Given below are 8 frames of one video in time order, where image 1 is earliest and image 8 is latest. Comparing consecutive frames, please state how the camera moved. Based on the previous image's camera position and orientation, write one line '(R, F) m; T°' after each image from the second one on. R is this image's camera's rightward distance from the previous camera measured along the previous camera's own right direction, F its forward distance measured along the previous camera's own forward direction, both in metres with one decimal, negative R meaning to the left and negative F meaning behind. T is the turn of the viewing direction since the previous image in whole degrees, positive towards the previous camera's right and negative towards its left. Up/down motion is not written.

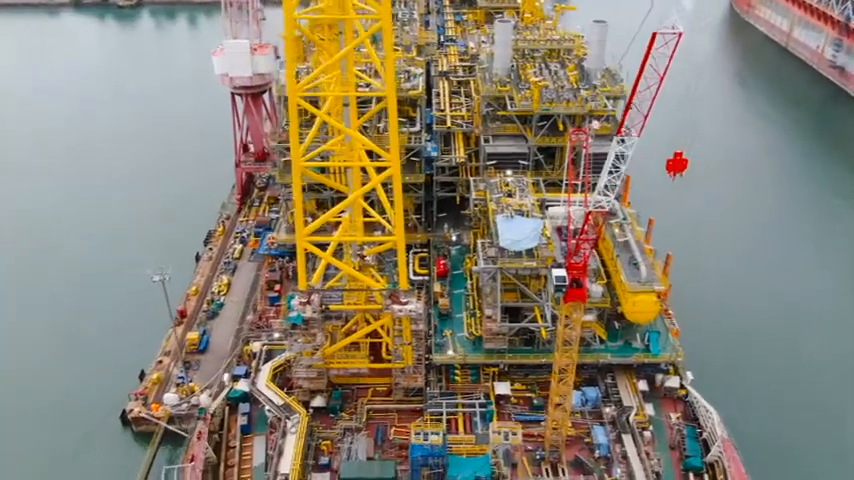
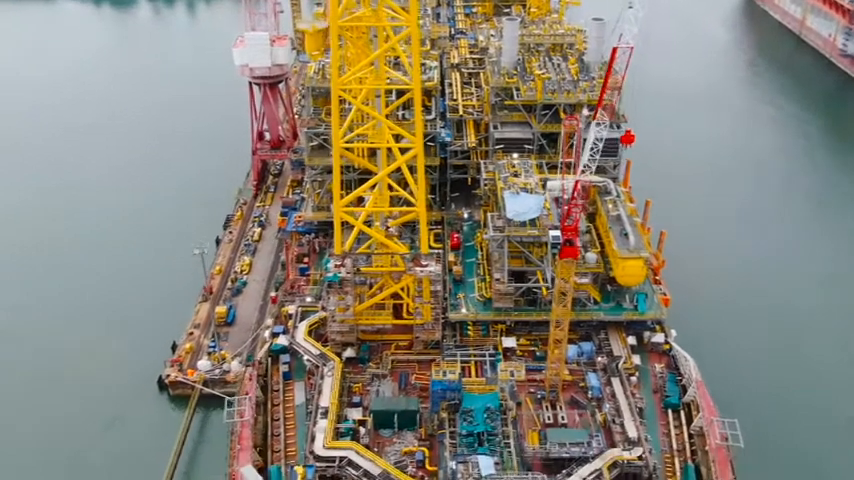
(-0.3, -3.7) m; 0°
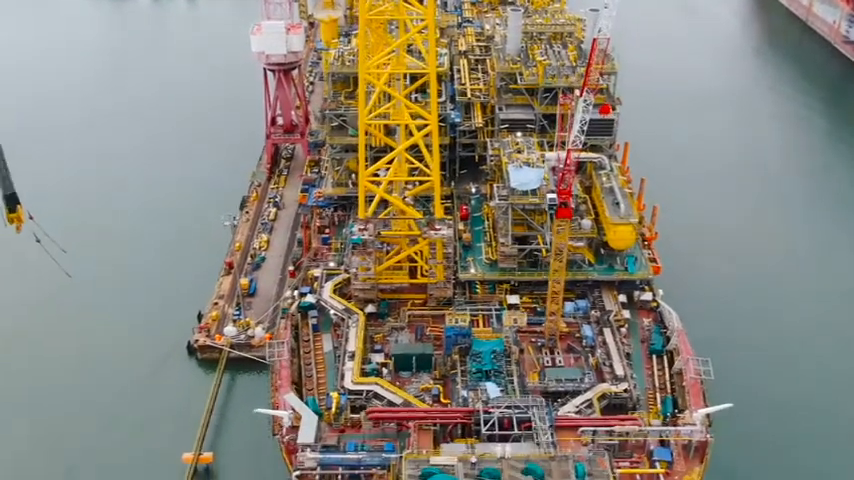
(-0.3, -3.5) m; 0°
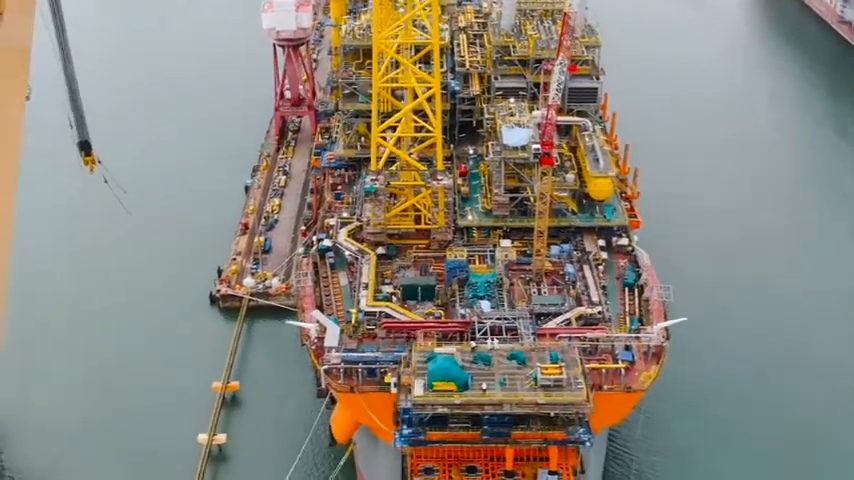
(-0.1, -4.5) m; 0°
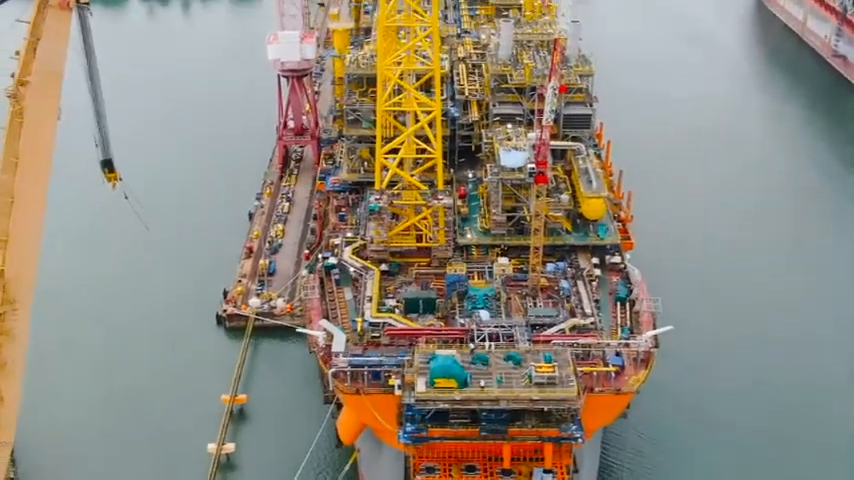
(-0.1, -1.7) m; 0°
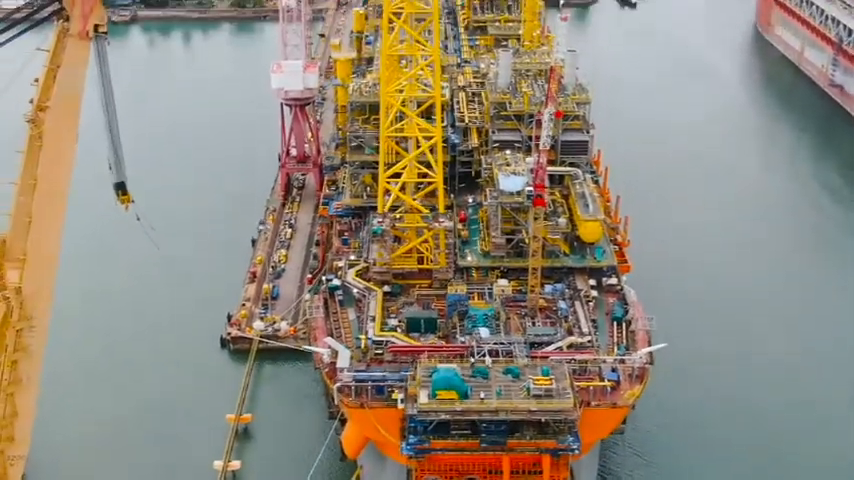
(-0.1, -1.0) m; 0°
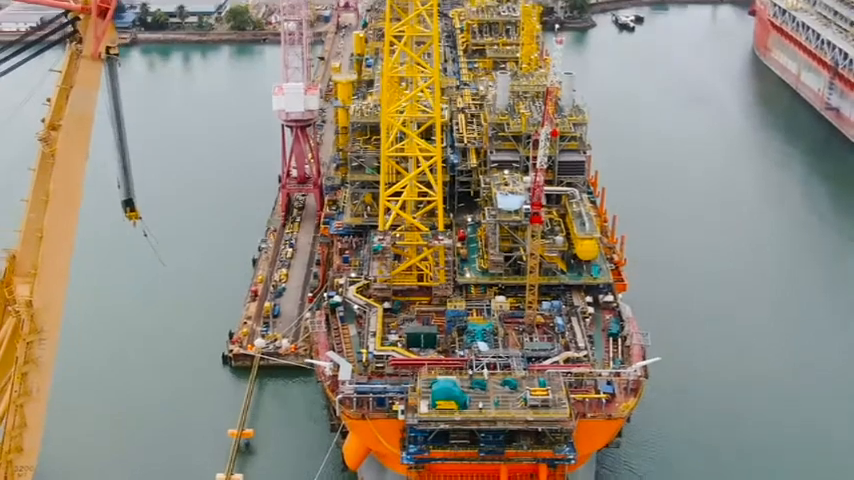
(0.0, -0.8) m; 0°
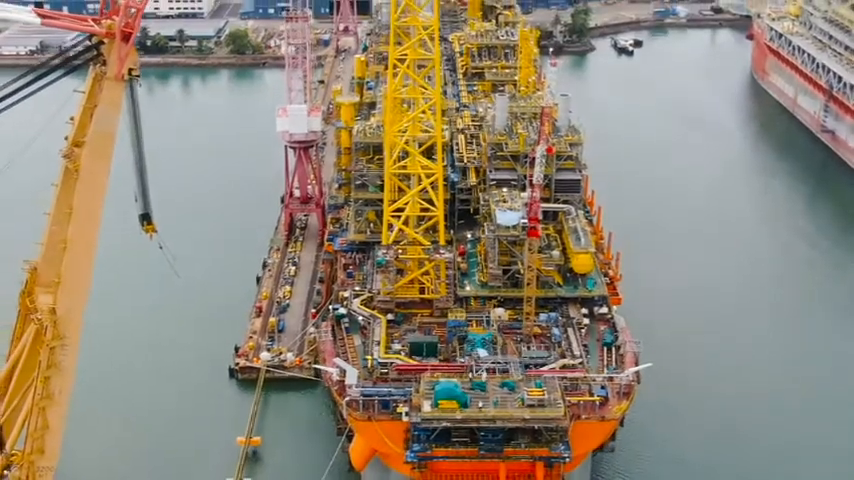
(-0.1, -1.6) m; 0°
